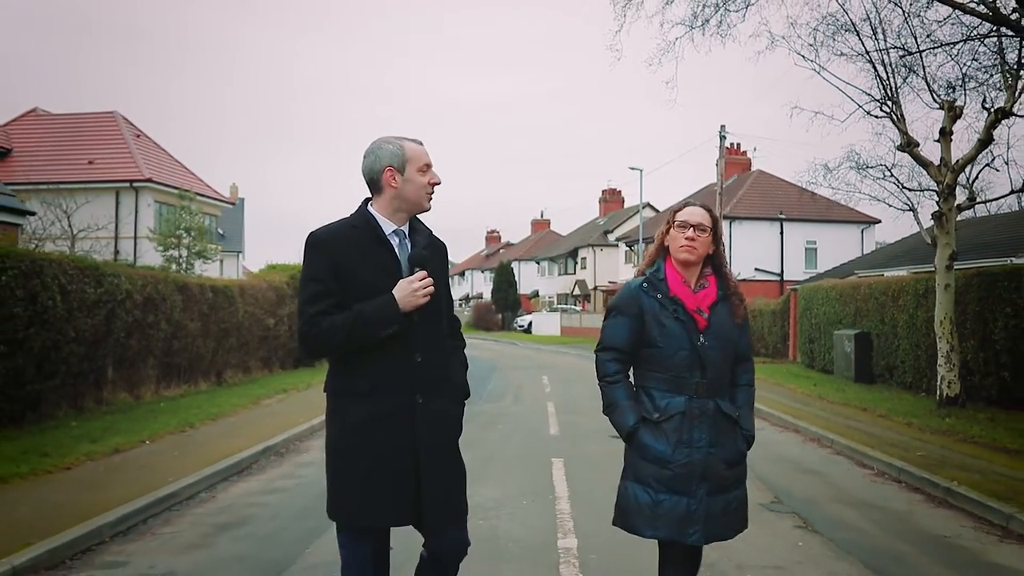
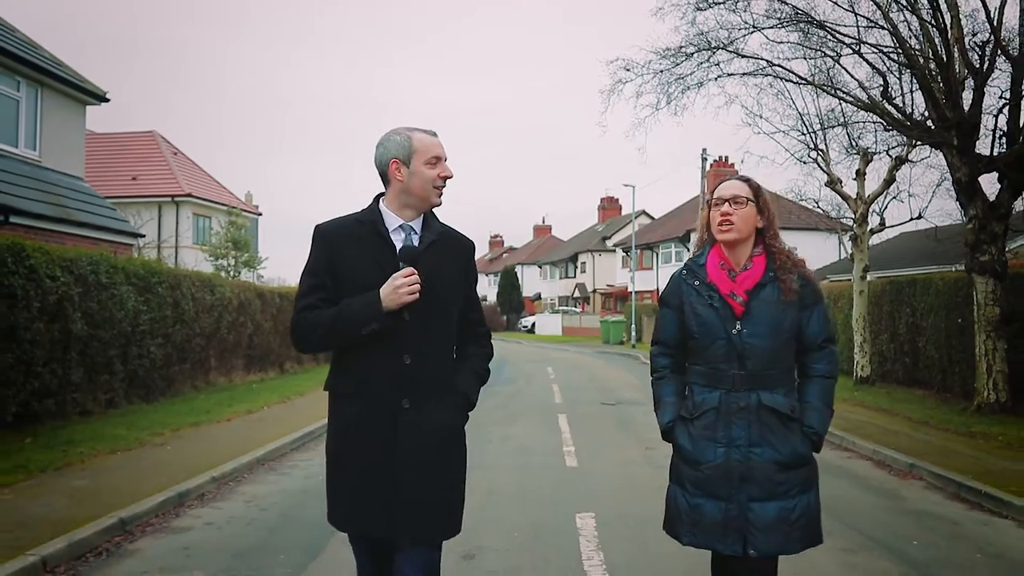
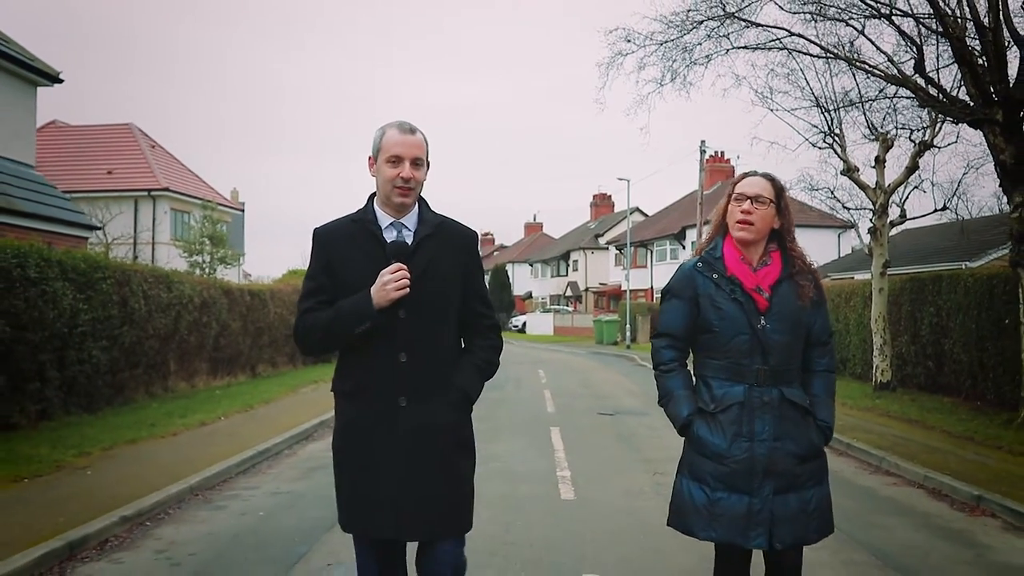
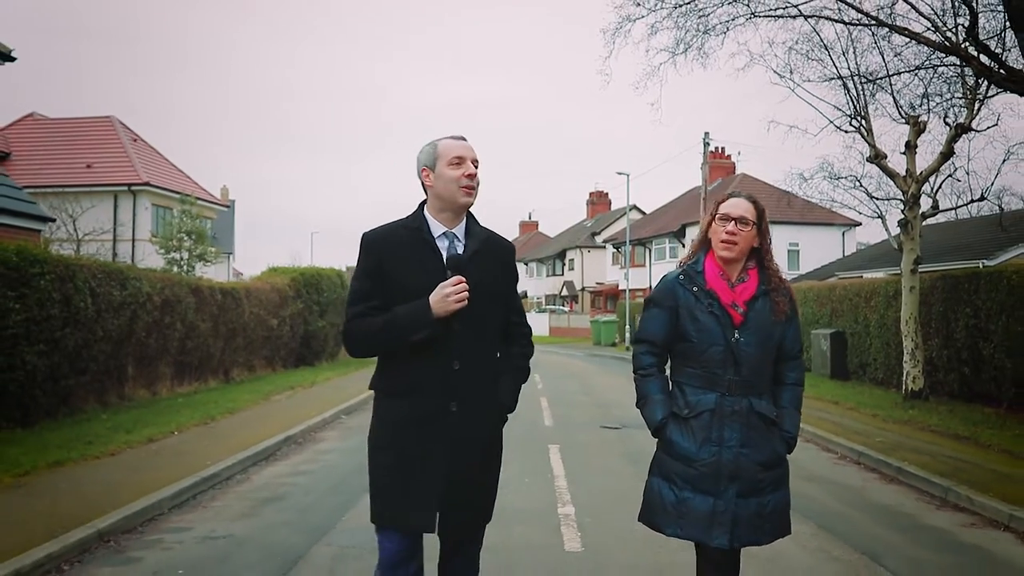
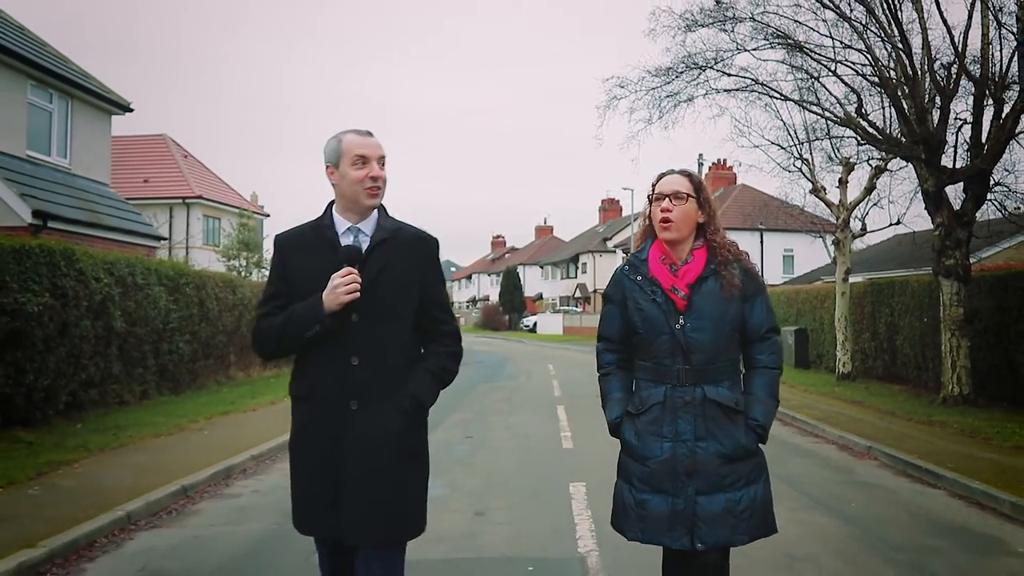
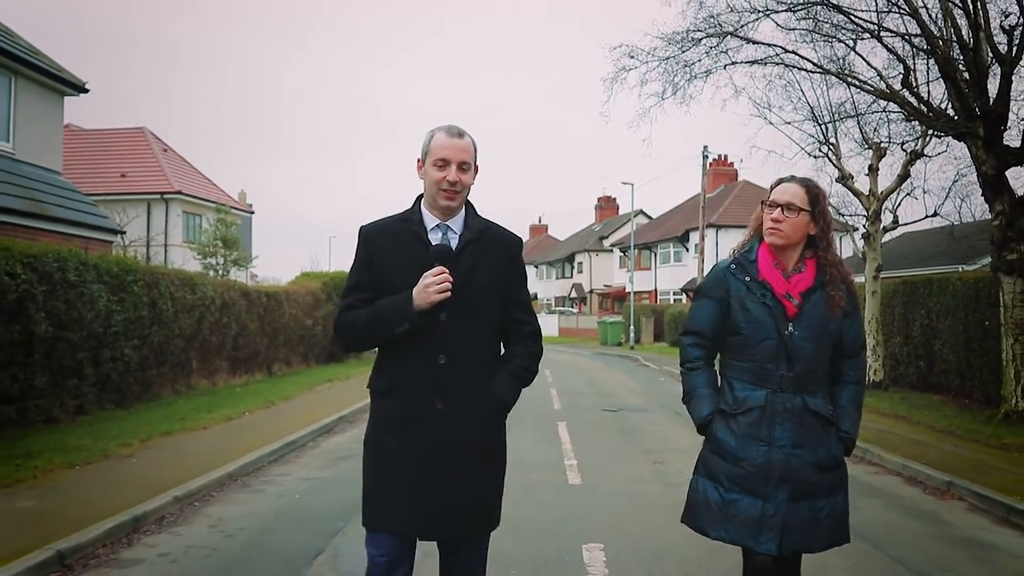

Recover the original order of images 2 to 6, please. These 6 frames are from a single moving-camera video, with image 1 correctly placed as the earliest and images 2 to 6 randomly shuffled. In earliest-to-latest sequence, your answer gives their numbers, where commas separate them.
4, 3, 6, 2, 5
